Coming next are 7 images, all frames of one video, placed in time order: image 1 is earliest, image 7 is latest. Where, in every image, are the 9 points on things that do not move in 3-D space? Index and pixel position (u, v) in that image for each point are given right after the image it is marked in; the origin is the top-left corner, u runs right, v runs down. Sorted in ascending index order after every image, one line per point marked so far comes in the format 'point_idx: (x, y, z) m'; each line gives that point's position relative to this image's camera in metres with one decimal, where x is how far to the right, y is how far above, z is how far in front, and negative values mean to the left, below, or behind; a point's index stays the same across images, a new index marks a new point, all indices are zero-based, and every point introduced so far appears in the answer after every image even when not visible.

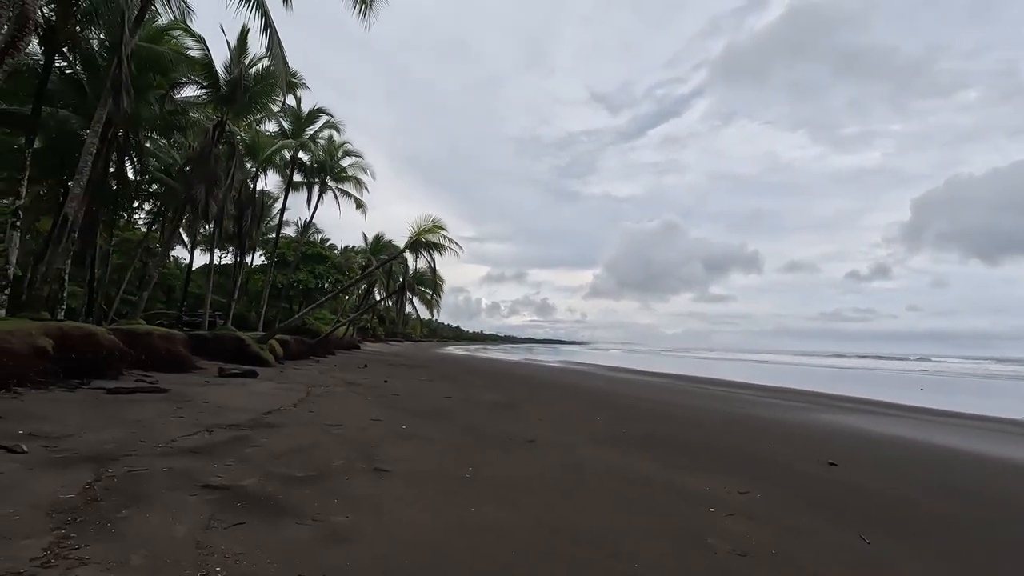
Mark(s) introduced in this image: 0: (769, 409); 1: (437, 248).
0: (+7.1, -3.4, +14.6) m
1: (-2.2, +1.2, +16.0) m
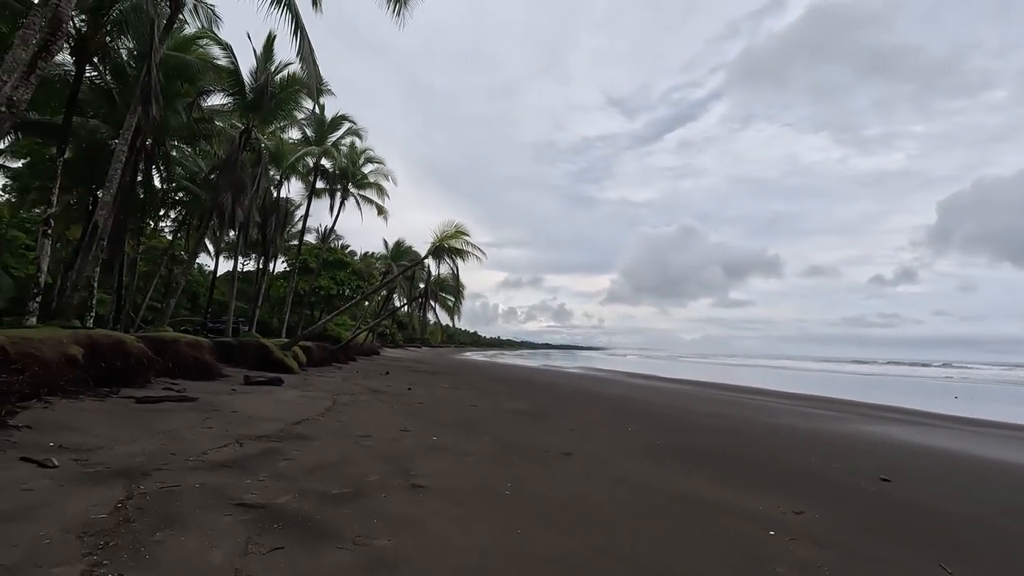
0: (+7.7, -3.6, +14.2) m
1: (-1.5, +1.0, +15.9) m
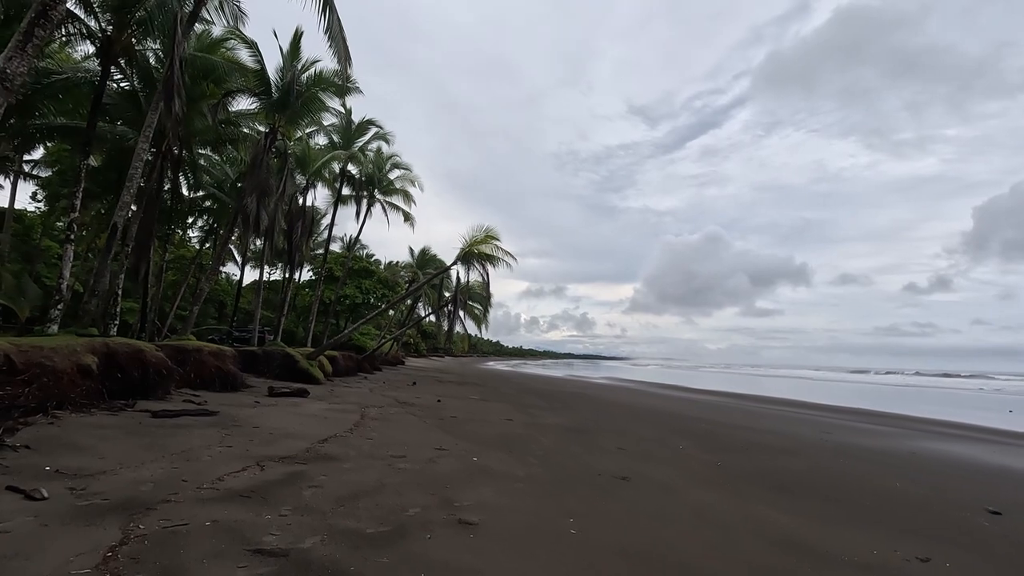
0: (+8.6, -3.7, +13.1) m
1: (-0.6, +0.8, +15.3) m
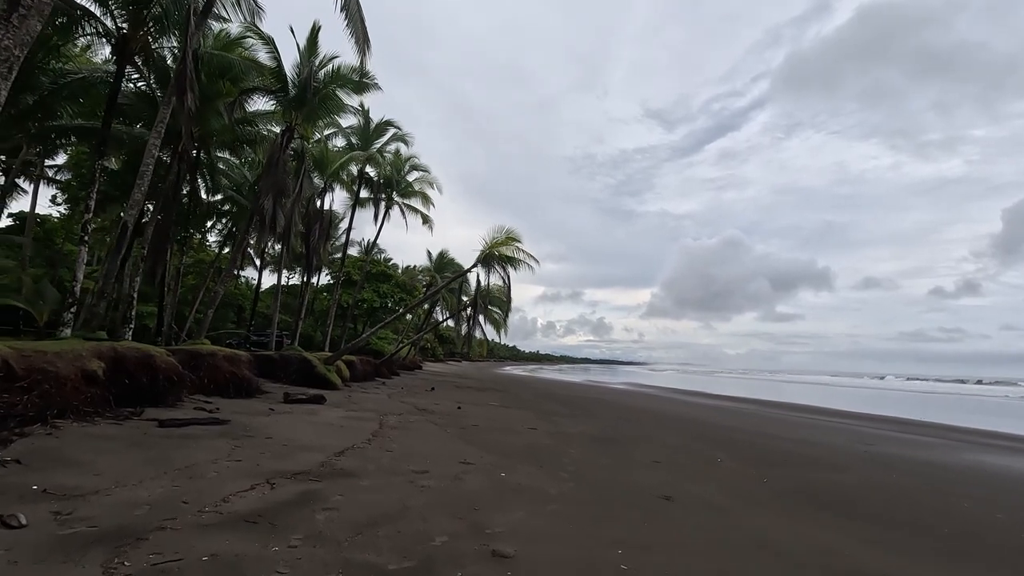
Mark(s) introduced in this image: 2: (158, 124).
0: (+9.1, -3.8, +12.3) m
1: (0.0, +0.7, +14.8) m
2: (-5.3, +2.5, +8.0) m
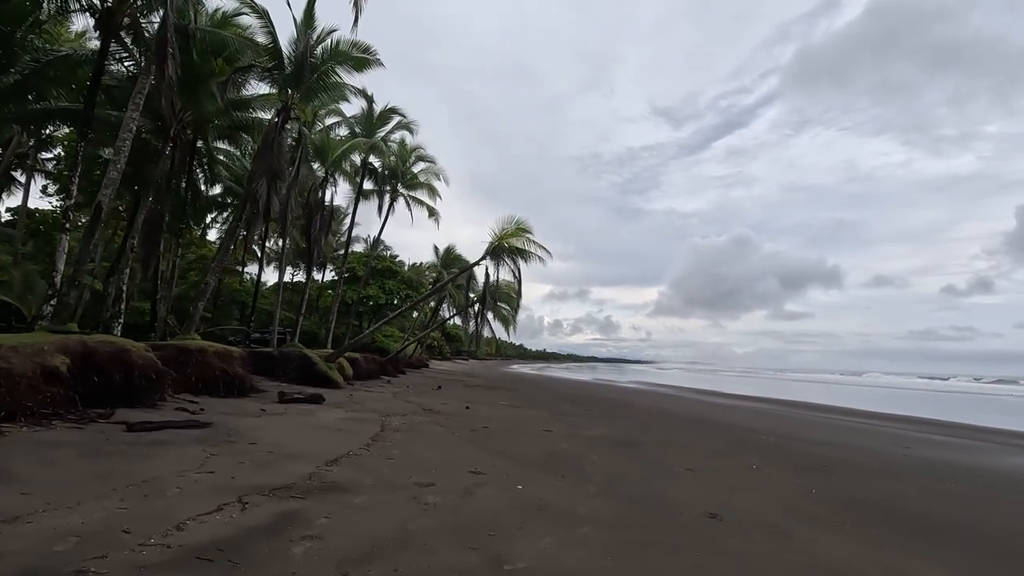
0: (+9.4, -3.6, +11.5) m
1: (+0.3, +0.9, +14.1) m
2: (-5.1, +2.6, +7.3) m
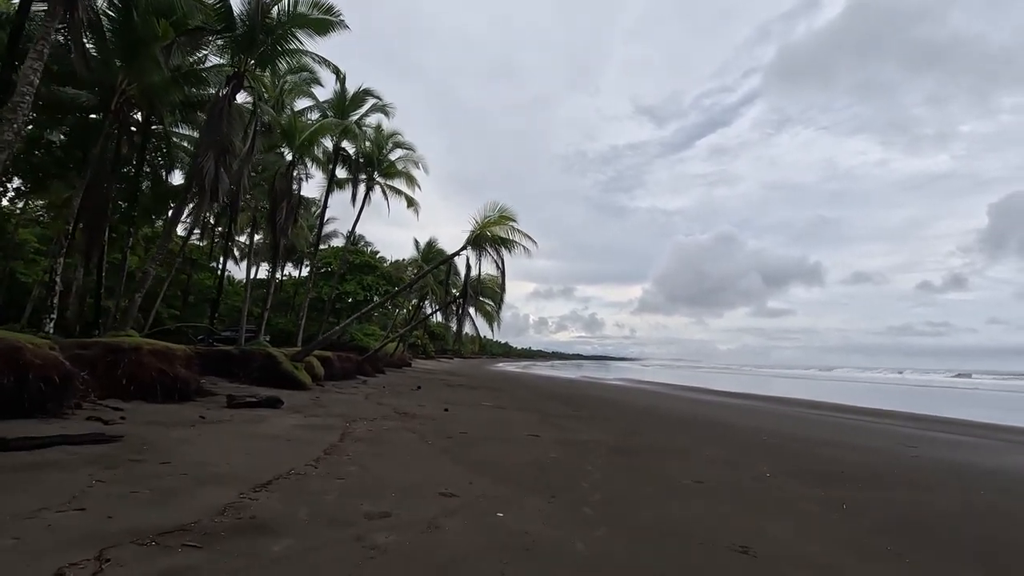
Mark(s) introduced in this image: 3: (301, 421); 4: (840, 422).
0: (+9.0, -3.4, +10.8) m
1: (-0.2, +1.1, +13.1) m
2: (-5.4, +2.8, +6.2) m
3: (-2.8, -1.7, +6.9) m
4: (+9.2, -3.8, +14.9) m
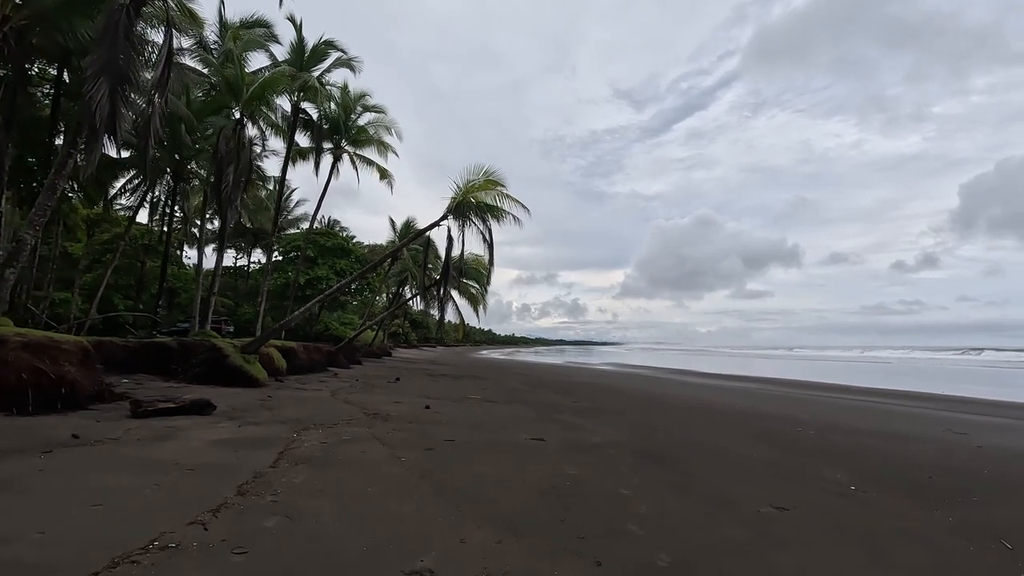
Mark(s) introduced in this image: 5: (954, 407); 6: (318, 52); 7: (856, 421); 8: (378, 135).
0: (+8.9, -2.7, +9.4) m
1: (-0.4, +1.6, +11.3) m
2: (-5.4, +3.0, +4.2) m
3: (-2.7, -1.4, +5.1) m
4: (+9.0, -3.0, +13.5) m
5: (+11.0, -3.0, +13.2) m
6: (-5.0, +6.2, +13.8) m
7: (+7.1, -2.7, +10.9) m
8: (-4.3, +4.8, +16.9) m
